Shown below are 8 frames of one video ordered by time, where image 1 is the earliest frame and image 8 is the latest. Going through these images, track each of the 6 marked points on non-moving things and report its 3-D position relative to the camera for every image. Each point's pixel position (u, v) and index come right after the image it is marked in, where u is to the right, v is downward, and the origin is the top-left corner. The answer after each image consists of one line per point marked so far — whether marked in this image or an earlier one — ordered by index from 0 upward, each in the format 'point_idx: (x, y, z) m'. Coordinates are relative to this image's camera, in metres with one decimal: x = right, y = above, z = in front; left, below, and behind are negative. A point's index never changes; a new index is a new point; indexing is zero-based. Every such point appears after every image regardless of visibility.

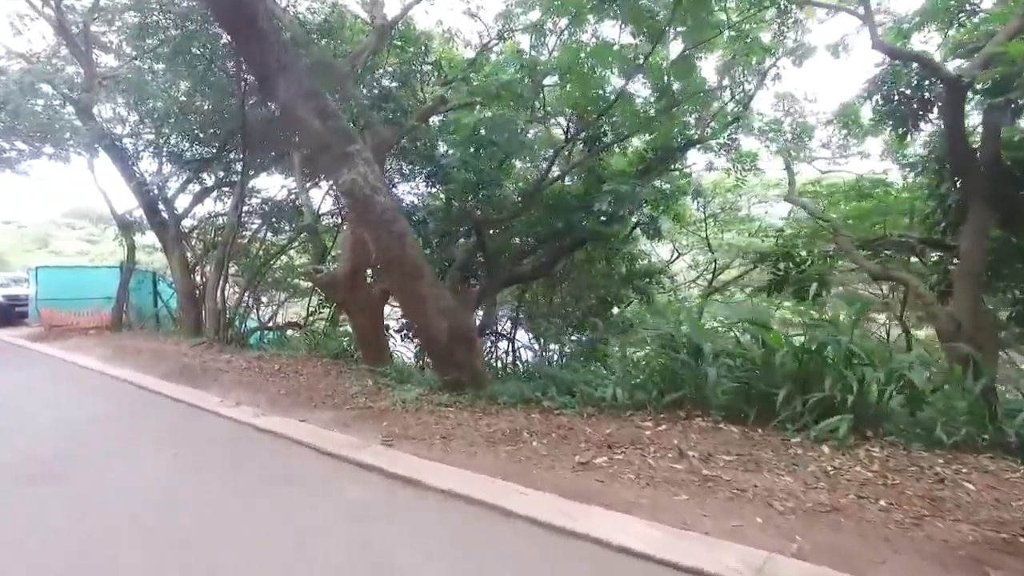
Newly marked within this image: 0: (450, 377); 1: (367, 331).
0: (-0.9, -1.4, +7.5) m
1: (-2.6, -0.8, +9.1) m
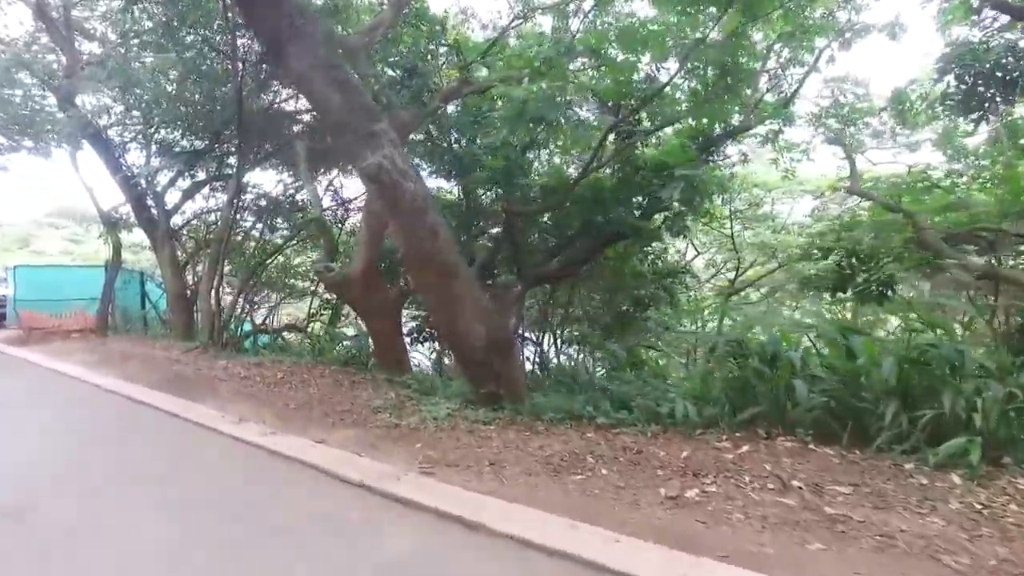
0: (-0.3, -1.4, +6.6) m
1: (-2.1, -0.8, +8.2) m
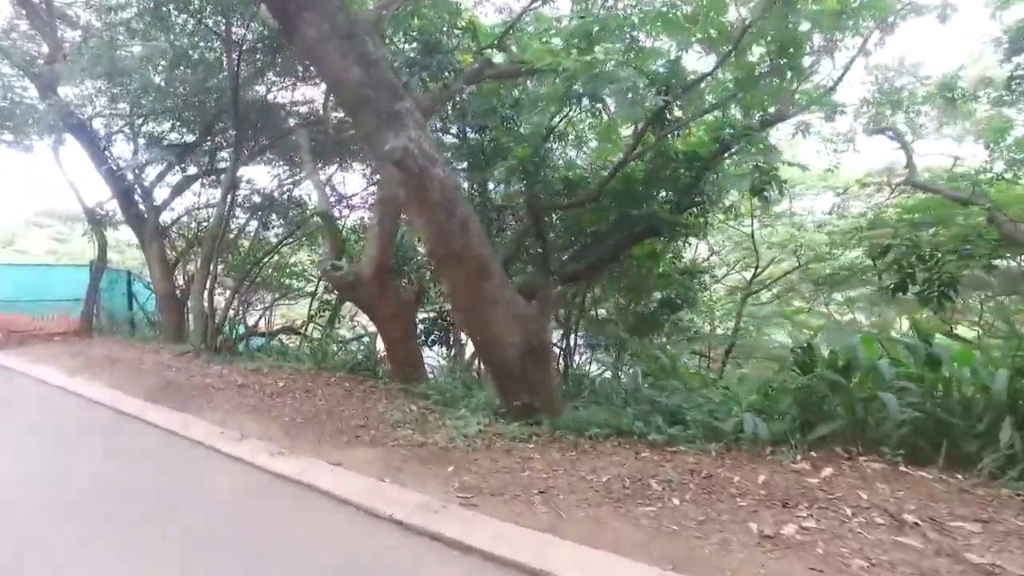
0: (+0.1, -1.4, +5.9) m
1: (-1.7, -0.8, +7.5) m
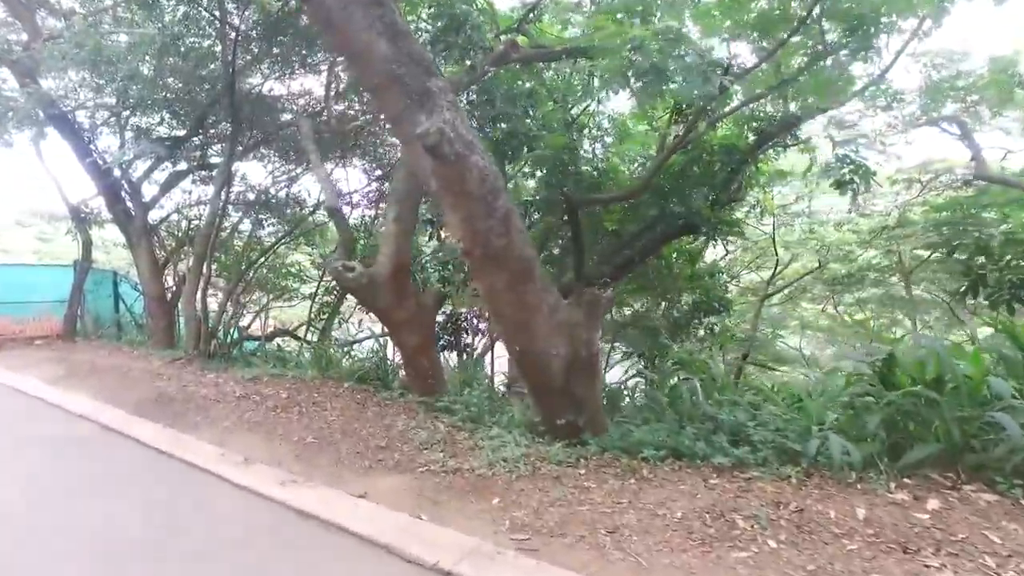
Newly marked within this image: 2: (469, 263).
0: (+0.5, -1.4, +5.3) m
1: (-1.3, -0.9, +6.9) m
2: (-0.4, +0.2, +4.8) m
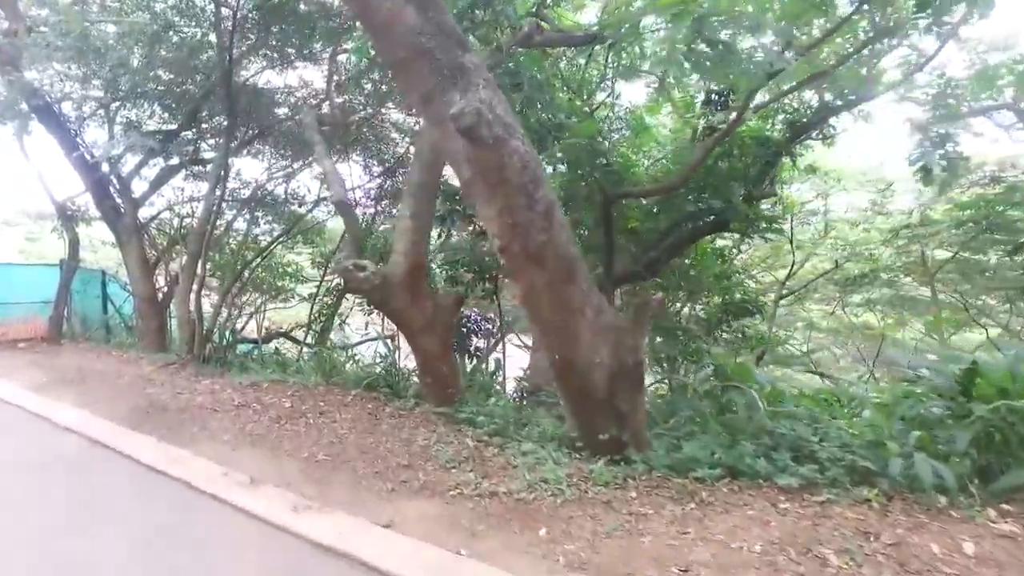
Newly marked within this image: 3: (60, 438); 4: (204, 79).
0: (+0.8, -1.4, +4.8) m
1: (-1.0, -0.9, +6.3) m
2: (-0.1, +0.2, +4.3) m
3: (-5.8, -1.9, +6.5) m
4: (-6.1, +4.2, +10.0) m
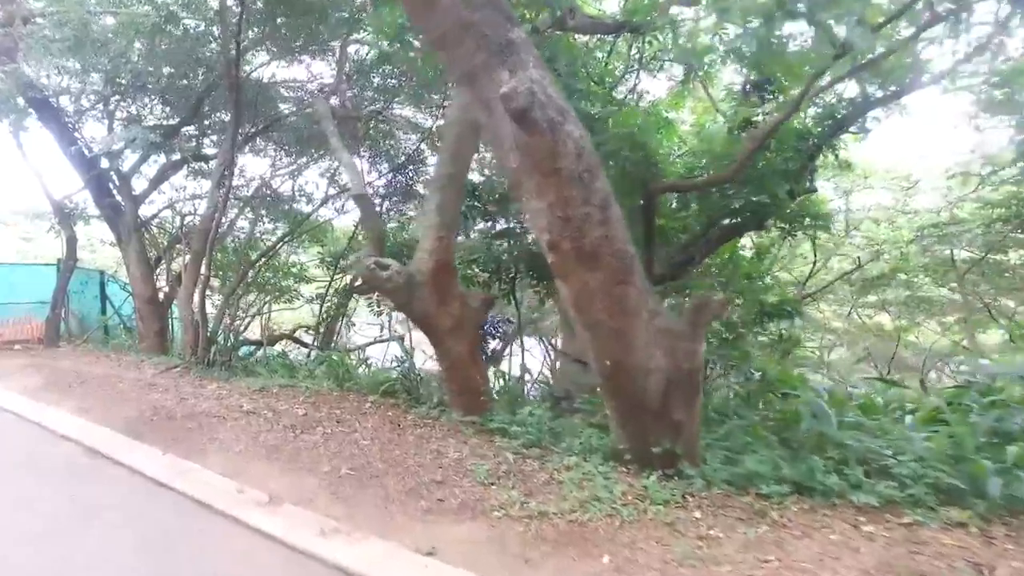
0: (+1.2, -1.4, +4.4) m
1: (-0.6, -0.9, +5.9) m
2: (+0.3, +0.2, +3.9) m
3: (-5.4, -1.9, +6.1) m
4: (-5.7, +4.2, +9.6) m
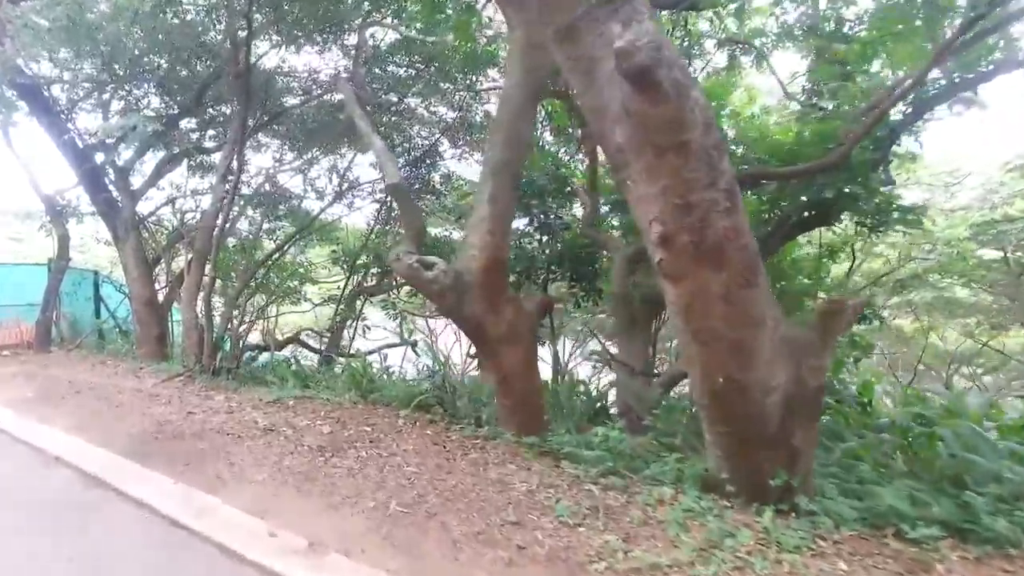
0: (+1.9, -1.4, +3.7) m
1: (0.0, -0.9, +5.2) m
2: (+1.0, +0.2, +3.2) m
3: (-4.8, -2.0, +5.3) m
4: (-5.1, +4.1, +8.8) m
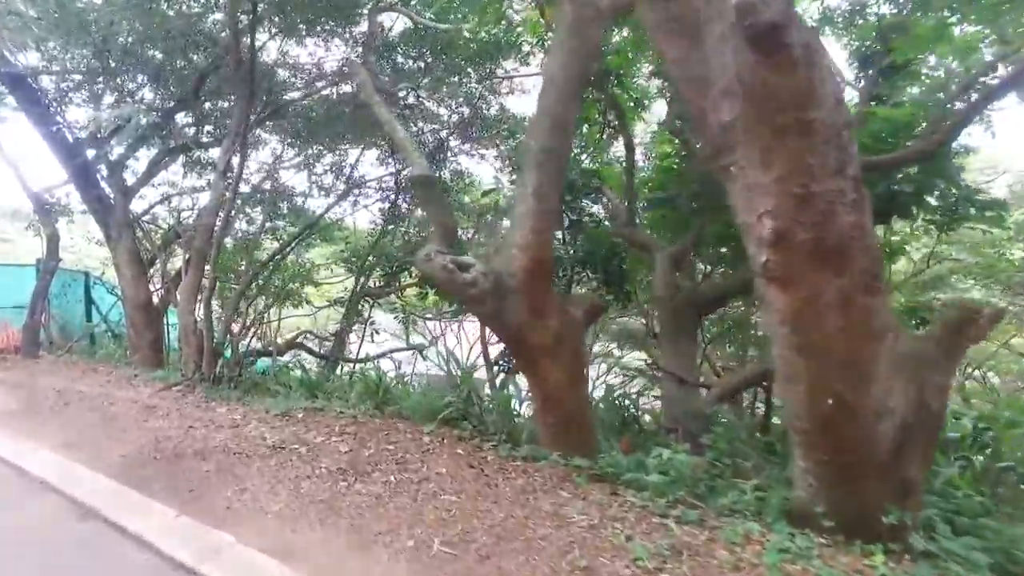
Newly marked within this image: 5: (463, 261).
0: (+2.3, -1.5, +3.2) m
1: (+0.4, -0.9, +4.7) m
2: (+1.4, +0.2, +2.7) m
3: (-4.4, -2.0, +4.7) m
4: (-4.8, +4.1, +8.2) m
5: (-0.4, +0.2, +4.5) m
